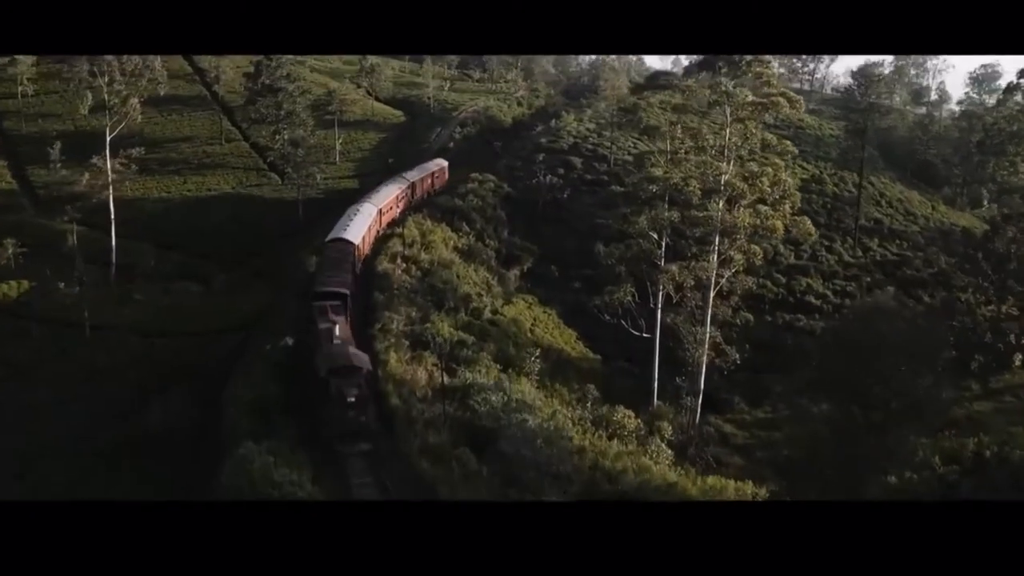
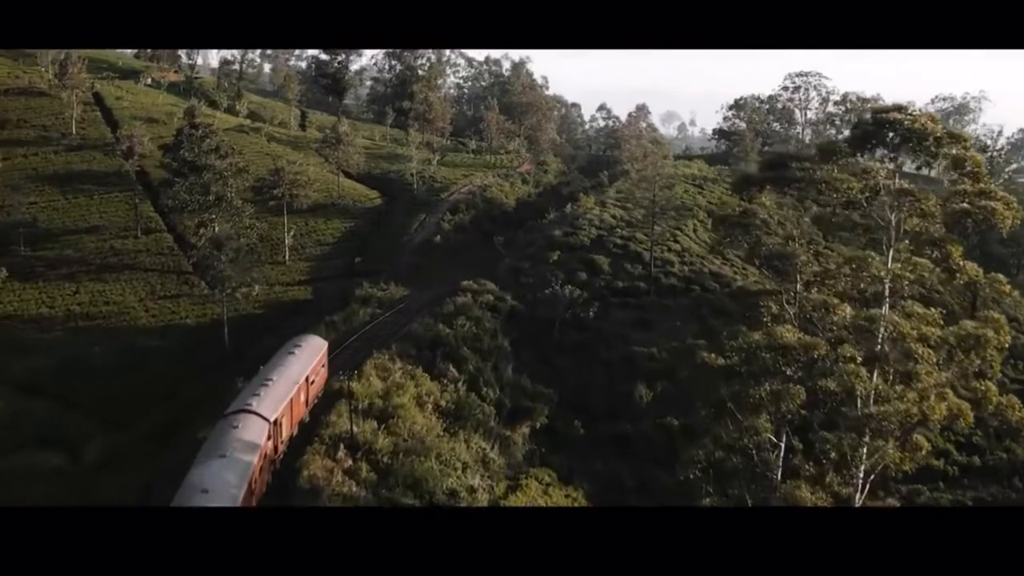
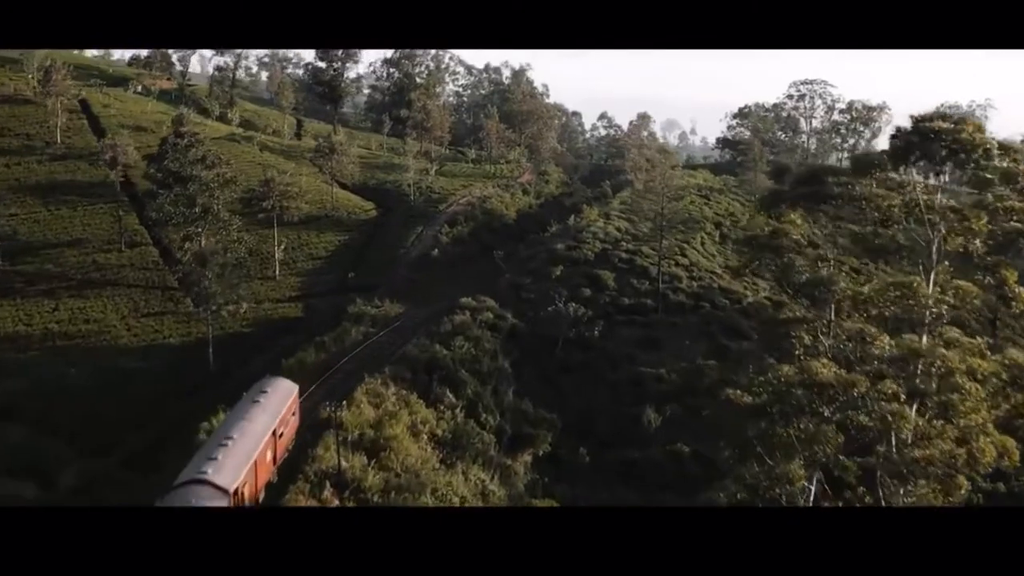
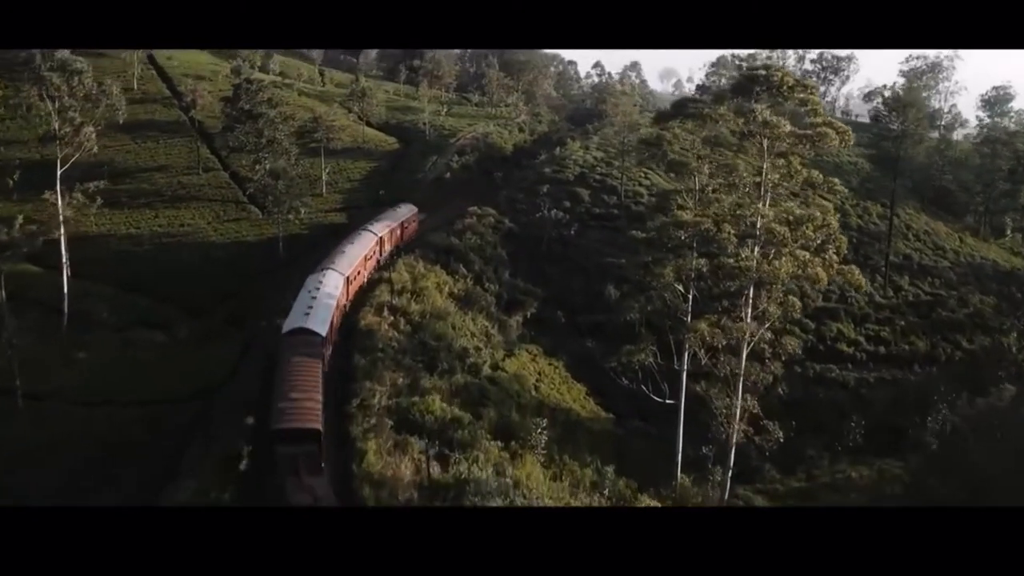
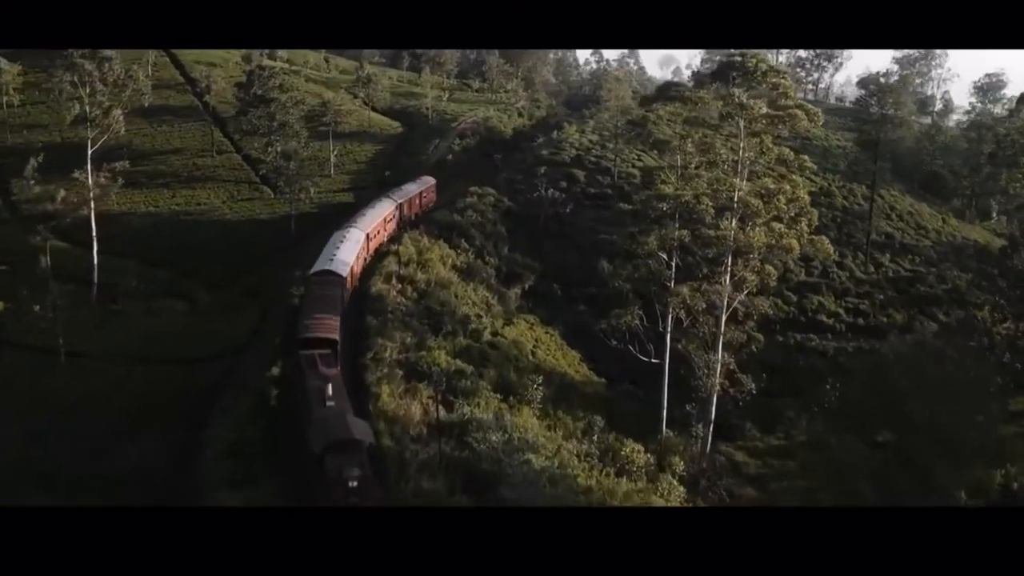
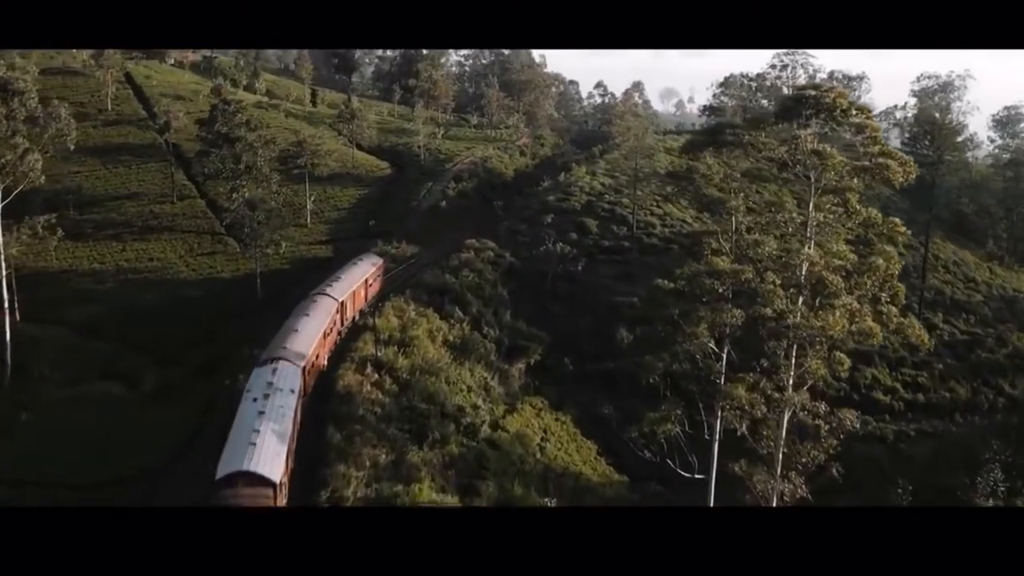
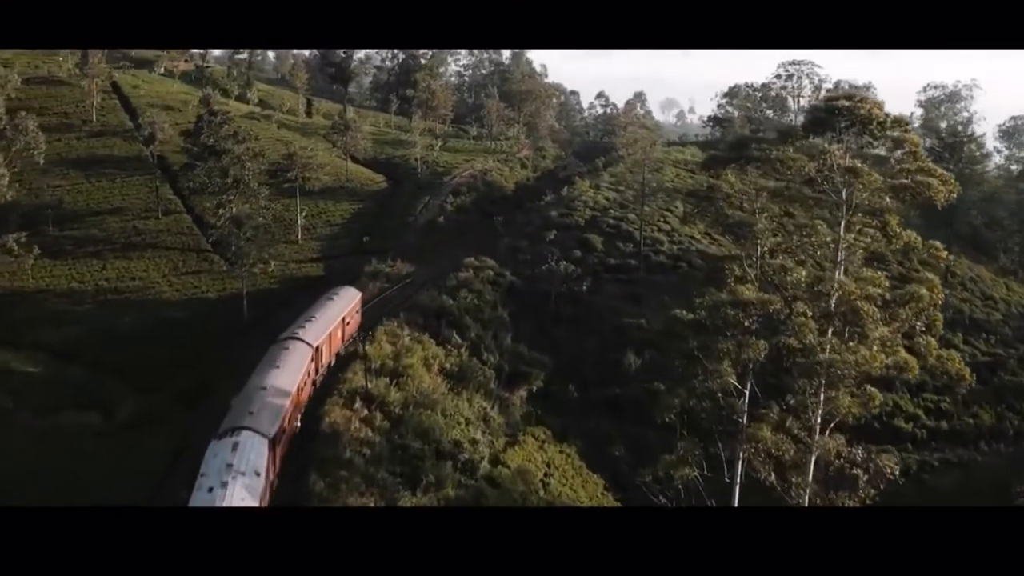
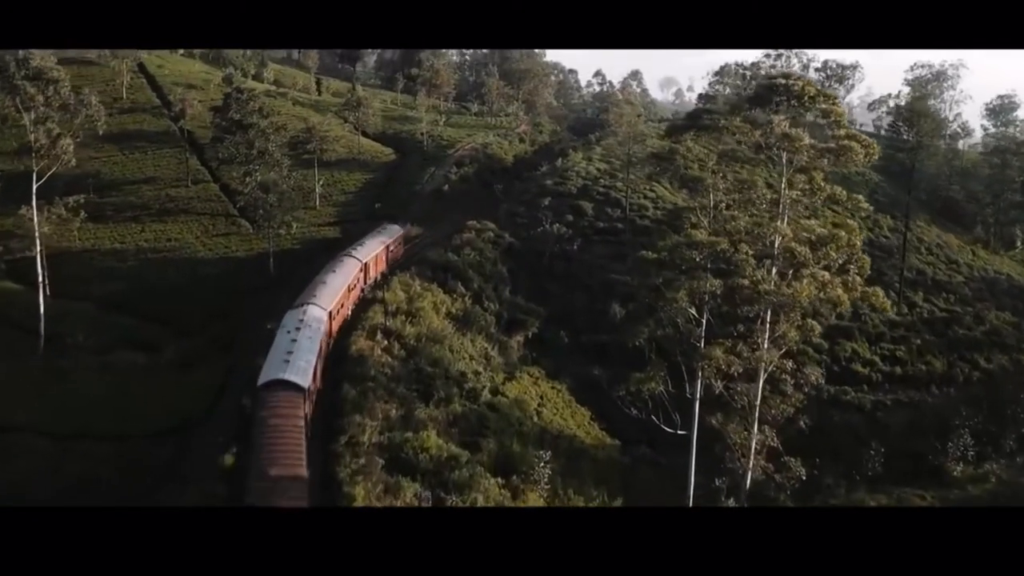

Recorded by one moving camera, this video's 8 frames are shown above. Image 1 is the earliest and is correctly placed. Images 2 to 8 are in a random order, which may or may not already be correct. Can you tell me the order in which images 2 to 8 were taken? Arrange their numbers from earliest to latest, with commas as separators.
5, 4, 8, 6, 7, 2, 3
